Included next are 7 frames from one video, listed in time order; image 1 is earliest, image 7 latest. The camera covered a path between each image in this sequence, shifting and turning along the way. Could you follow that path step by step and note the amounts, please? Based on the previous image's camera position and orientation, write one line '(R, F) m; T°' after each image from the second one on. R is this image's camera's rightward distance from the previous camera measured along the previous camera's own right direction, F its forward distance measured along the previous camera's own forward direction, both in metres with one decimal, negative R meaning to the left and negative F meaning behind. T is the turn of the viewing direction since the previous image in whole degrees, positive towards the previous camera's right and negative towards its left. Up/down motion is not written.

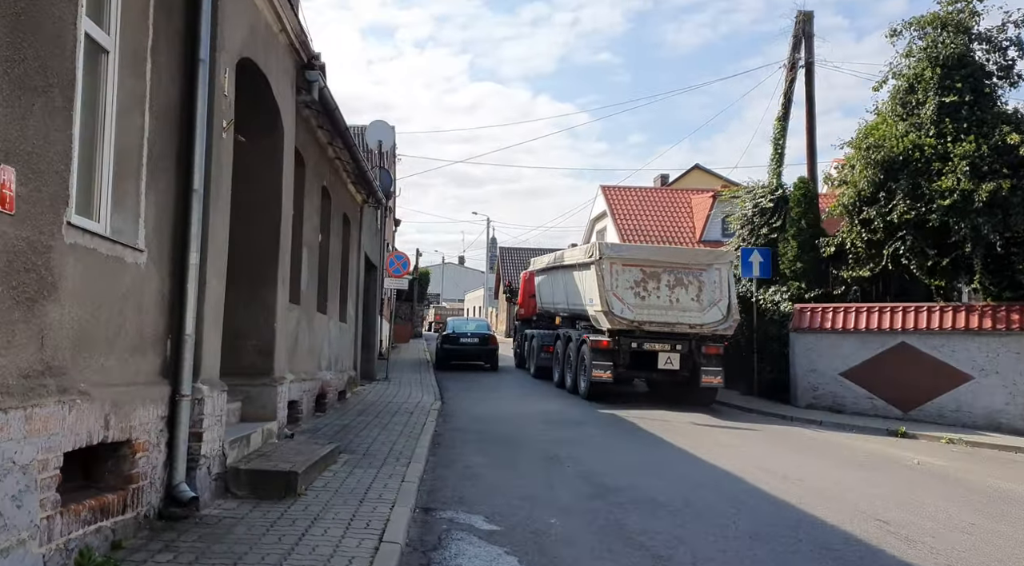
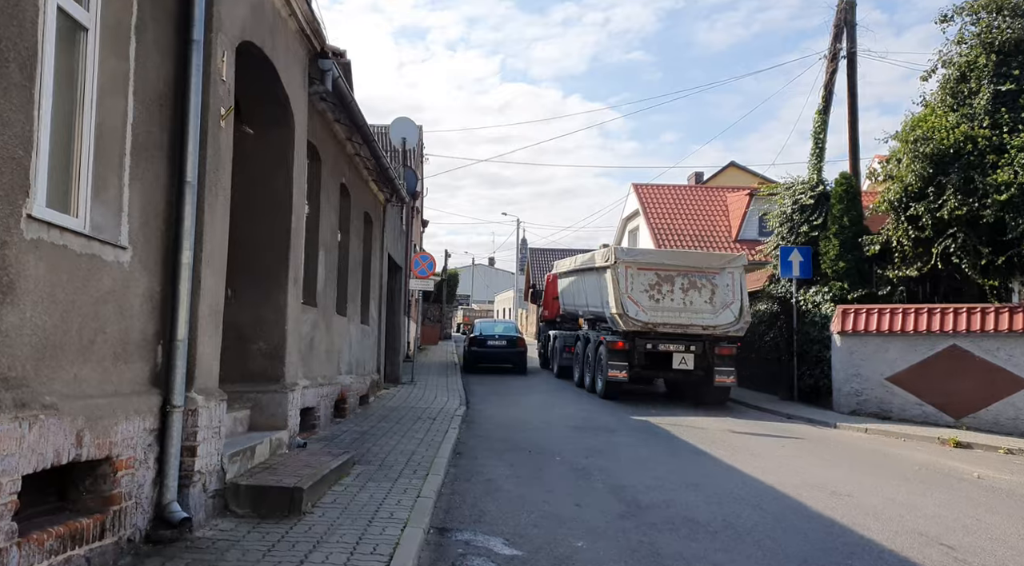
(+0.1, +0.6) m; -2°
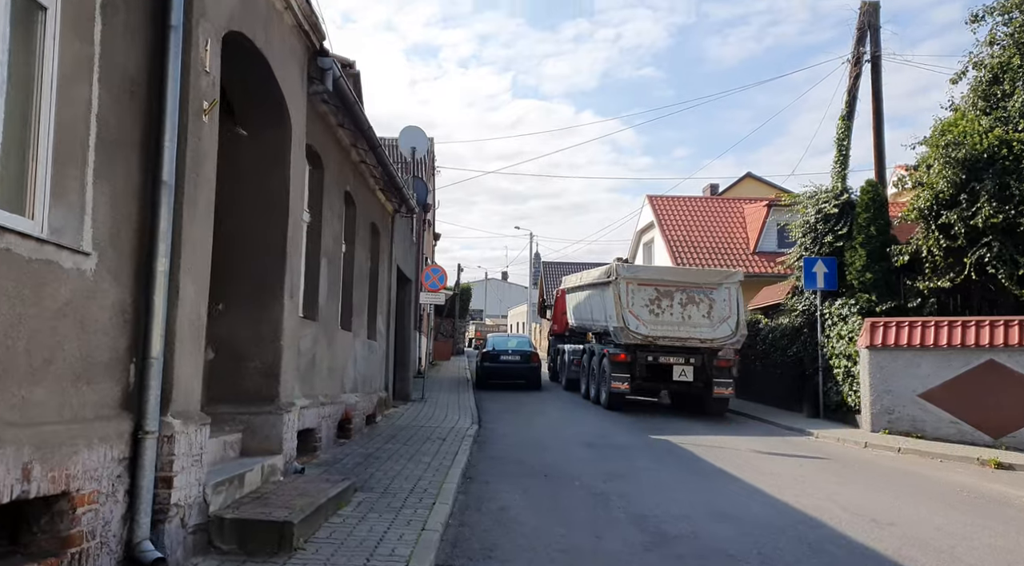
(0.0, +0.6) m; -1°
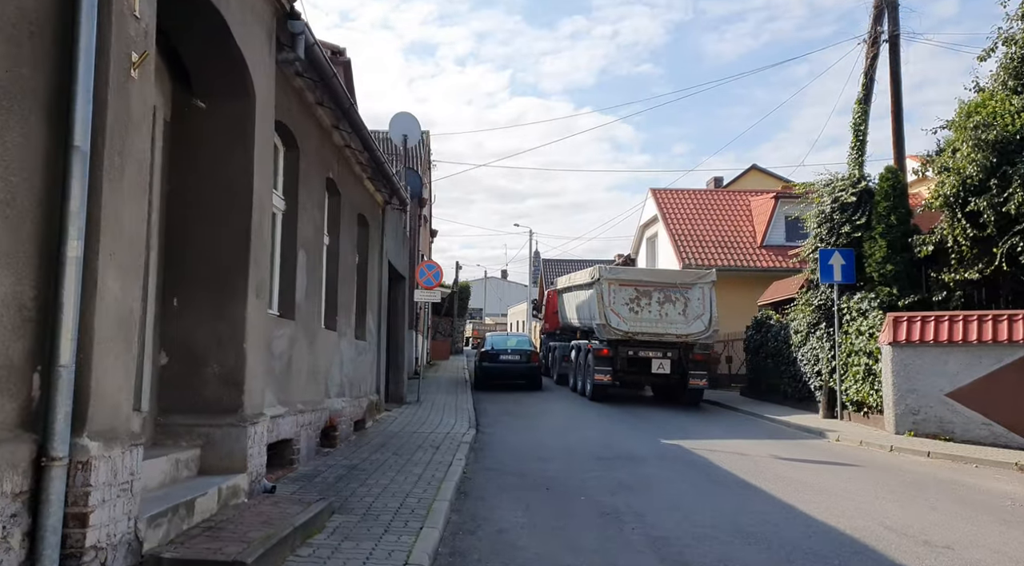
(0.0, +0.9) m; 0°
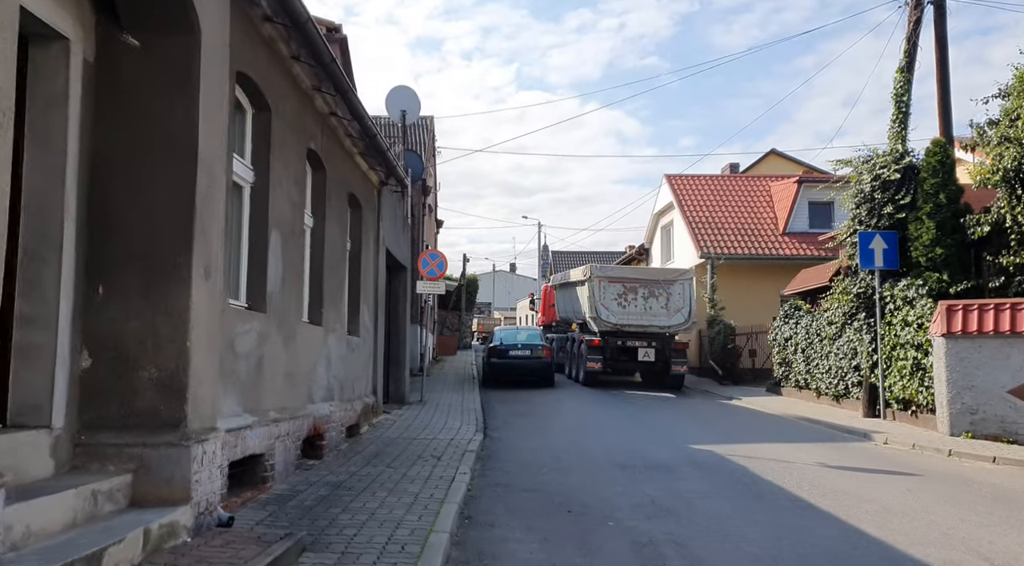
(0.0, +1.4) m; 0°
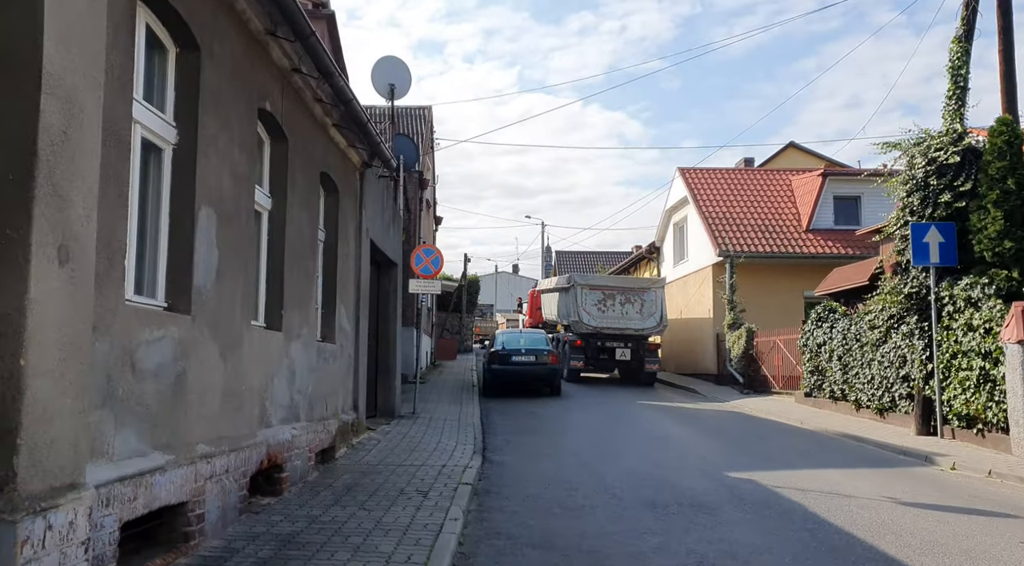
(0.0, +1.8) m; 0°
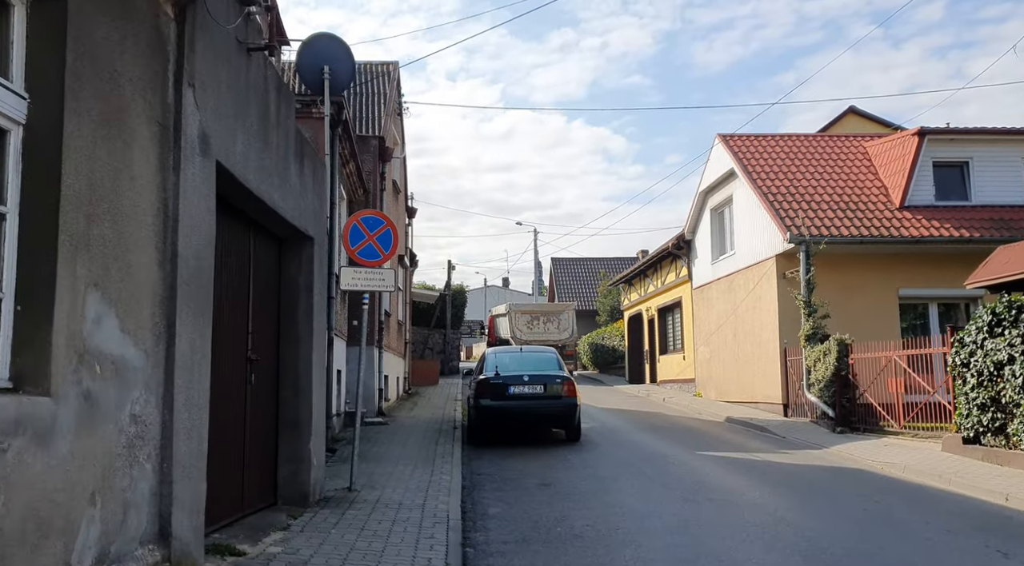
(-0.1, +6.2) m; +1°
